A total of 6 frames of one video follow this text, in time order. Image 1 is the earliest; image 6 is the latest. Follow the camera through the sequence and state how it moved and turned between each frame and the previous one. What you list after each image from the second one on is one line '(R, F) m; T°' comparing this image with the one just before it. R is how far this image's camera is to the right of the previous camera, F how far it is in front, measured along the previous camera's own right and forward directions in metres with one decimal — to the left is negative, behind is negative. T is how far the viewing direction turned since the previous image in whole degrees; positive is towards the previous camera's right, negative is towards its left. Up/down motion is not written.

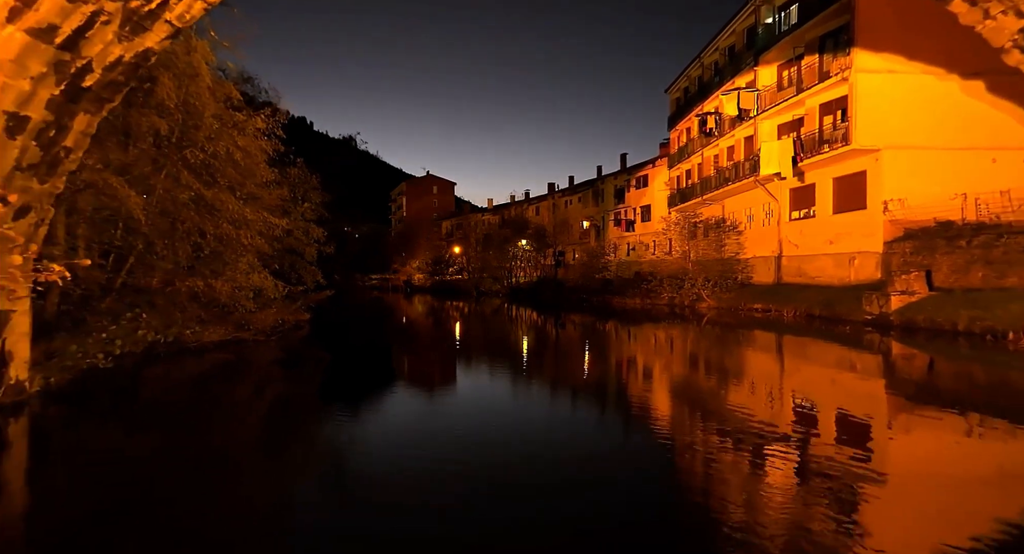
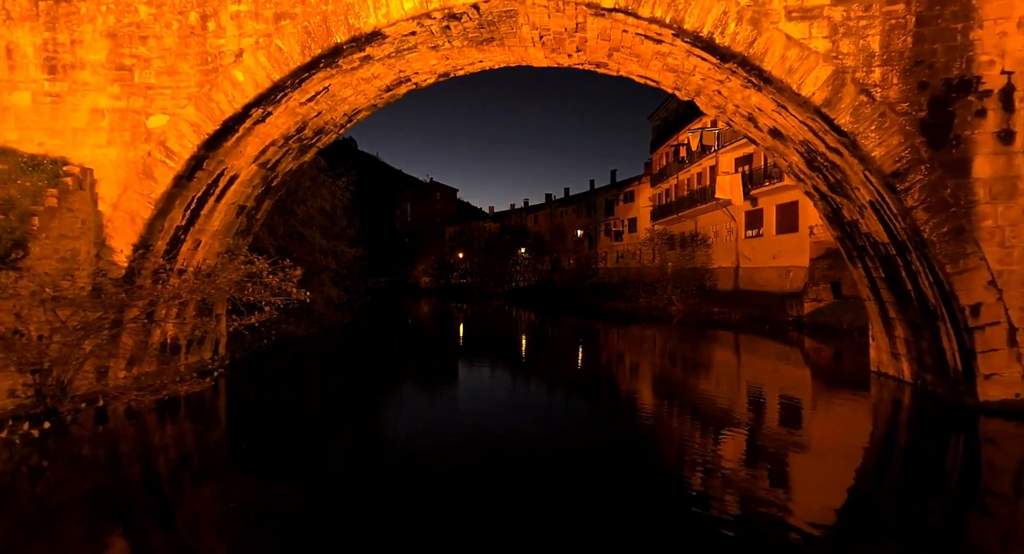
(-0.1, -3.5) m; 0°
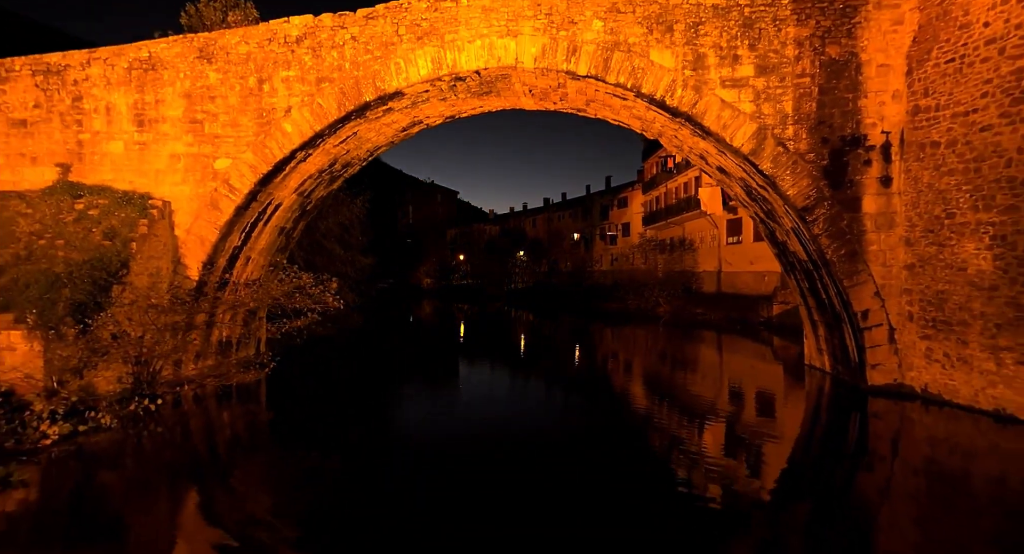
(+0.1, -1.6) m; 0°
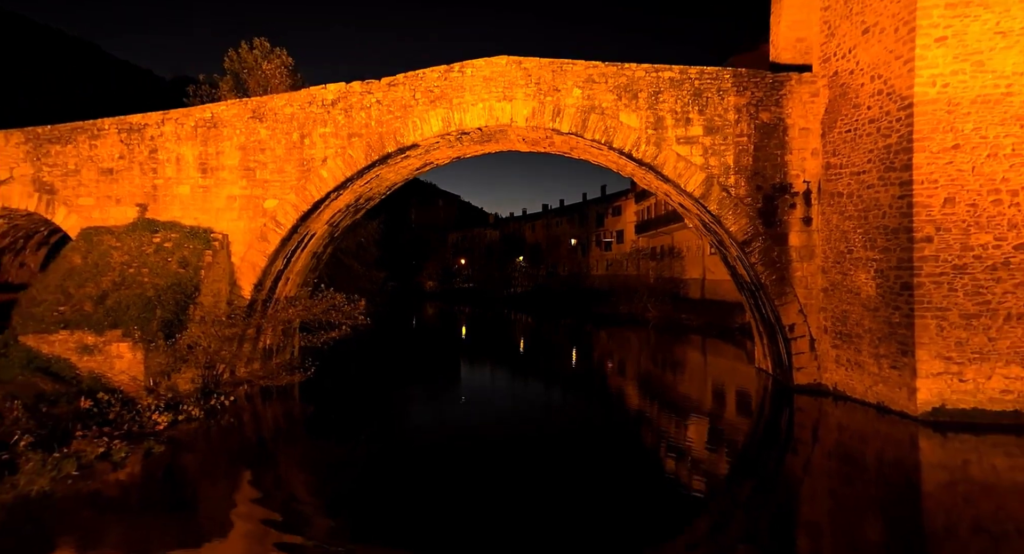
(+0.1, -1.7) m; 0°
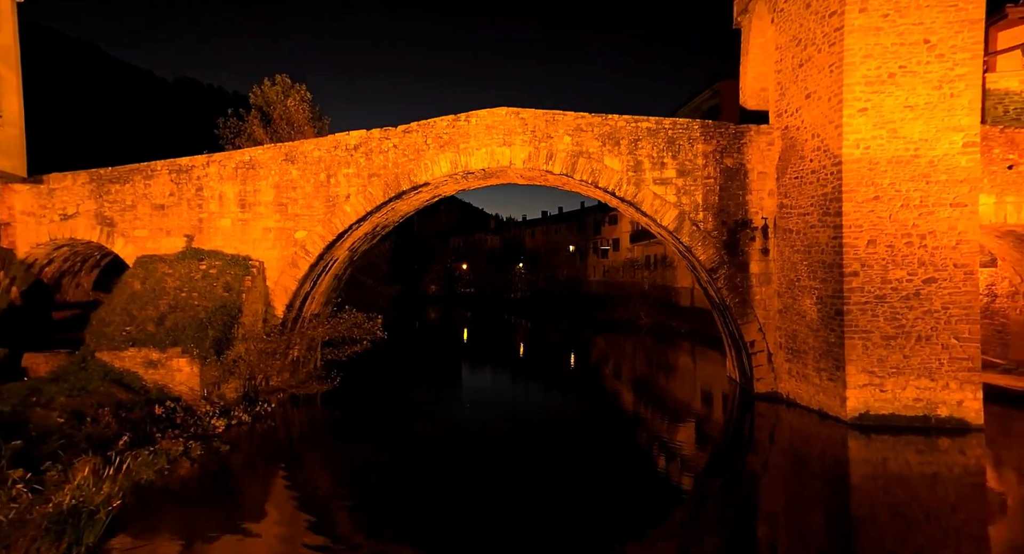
(0.0, -1.4) m; 0°
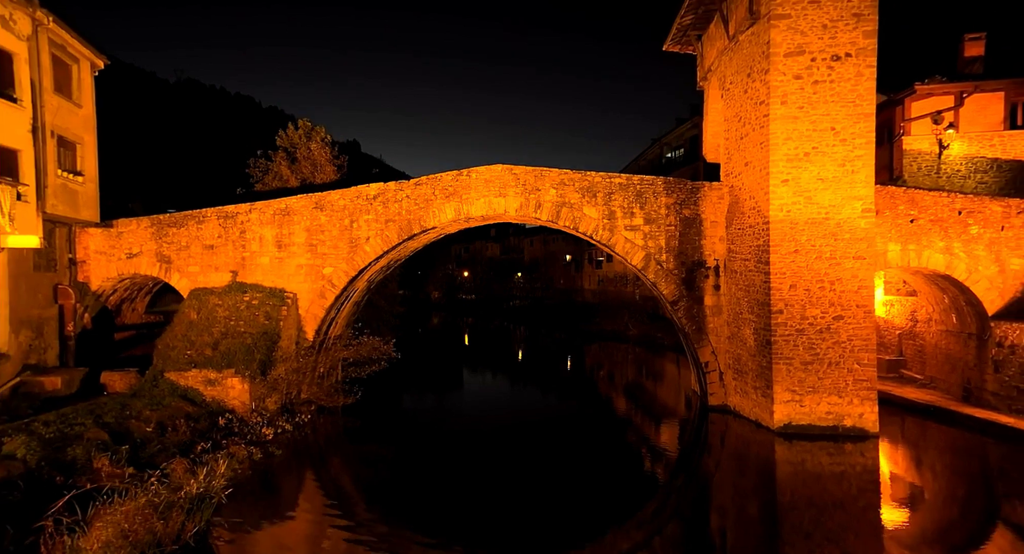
(+0.2, -2.0) m; 0°
